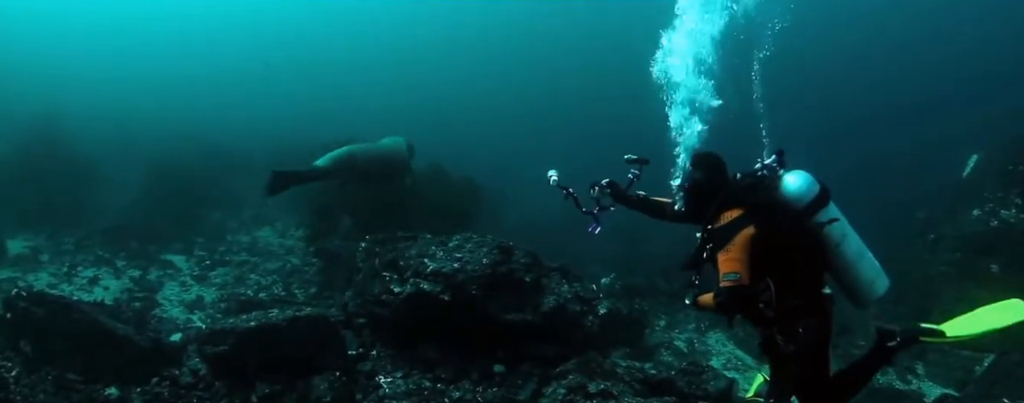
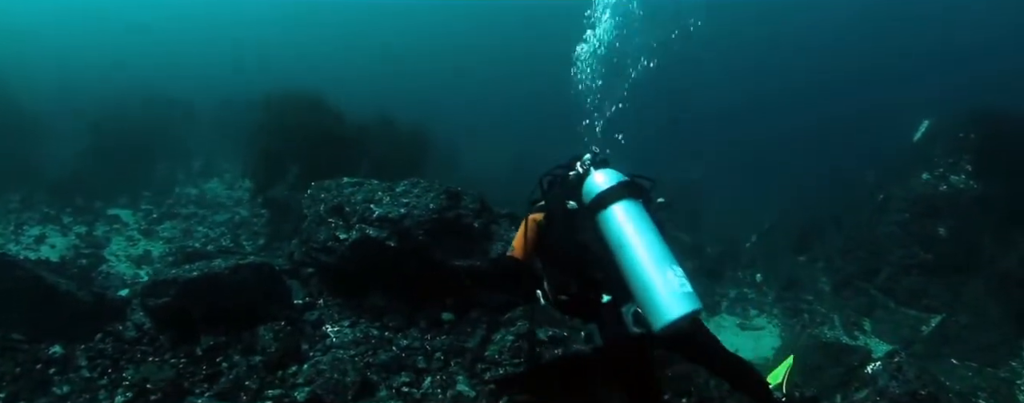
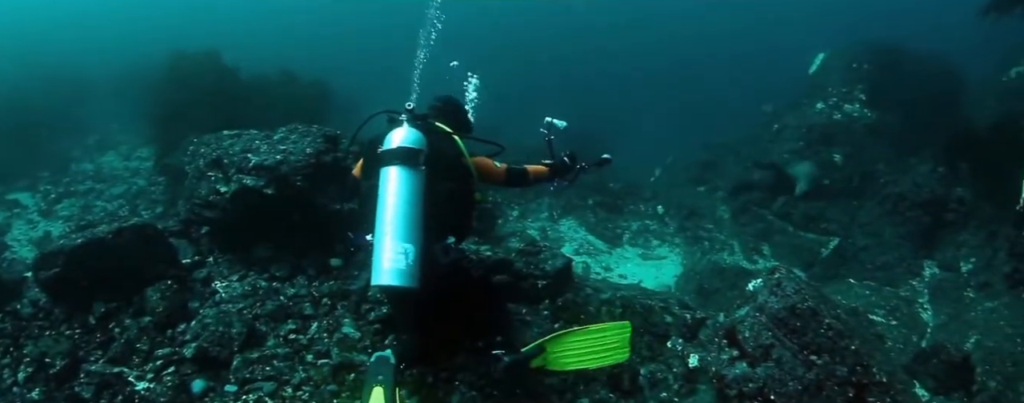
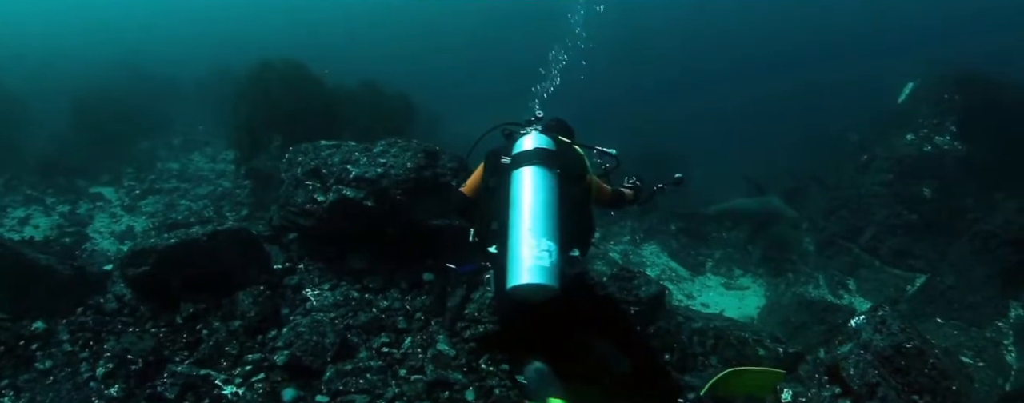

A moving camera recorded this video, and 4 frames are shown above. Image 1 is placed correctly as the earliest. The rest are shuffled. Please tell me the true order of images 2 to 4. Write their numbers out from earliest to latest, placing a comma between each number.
2, 4, 3
